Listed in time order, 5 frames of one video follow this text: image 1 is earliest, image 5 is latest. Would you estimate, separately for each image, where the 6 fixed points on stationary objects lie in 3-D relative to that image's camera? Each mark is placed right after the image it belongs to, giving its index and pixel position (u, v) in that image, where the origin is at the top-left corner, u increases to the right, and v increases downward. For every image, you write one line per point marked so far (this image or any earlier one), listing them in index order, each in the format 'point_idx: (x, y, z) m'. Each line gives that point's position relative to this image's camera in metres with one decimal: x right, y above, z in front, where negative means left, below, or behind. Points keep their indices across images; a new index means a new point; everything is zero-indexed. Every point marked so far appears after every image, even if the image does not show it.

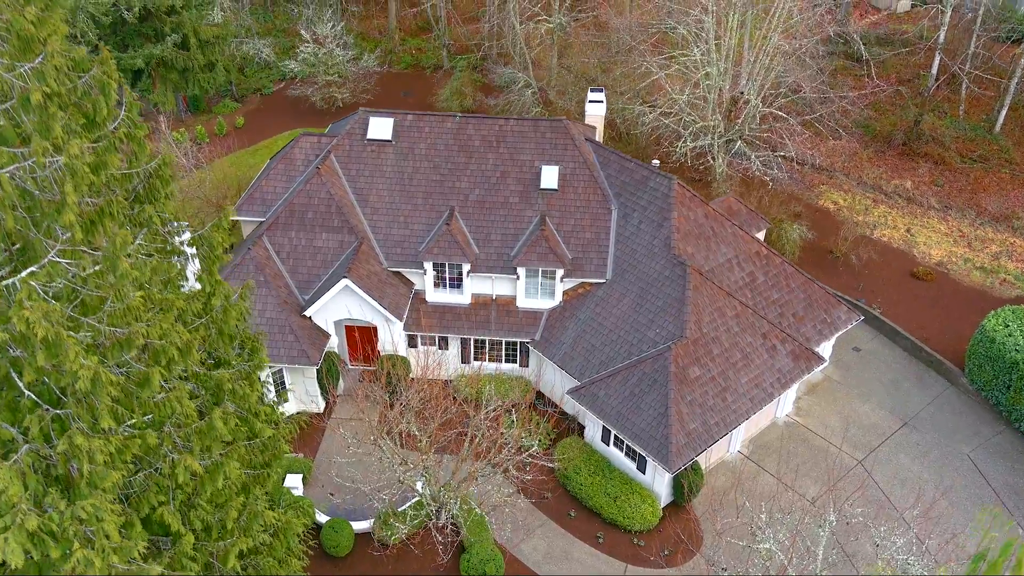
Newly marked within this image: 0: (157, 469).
0: (-6.6, -3.3, +14.7) m
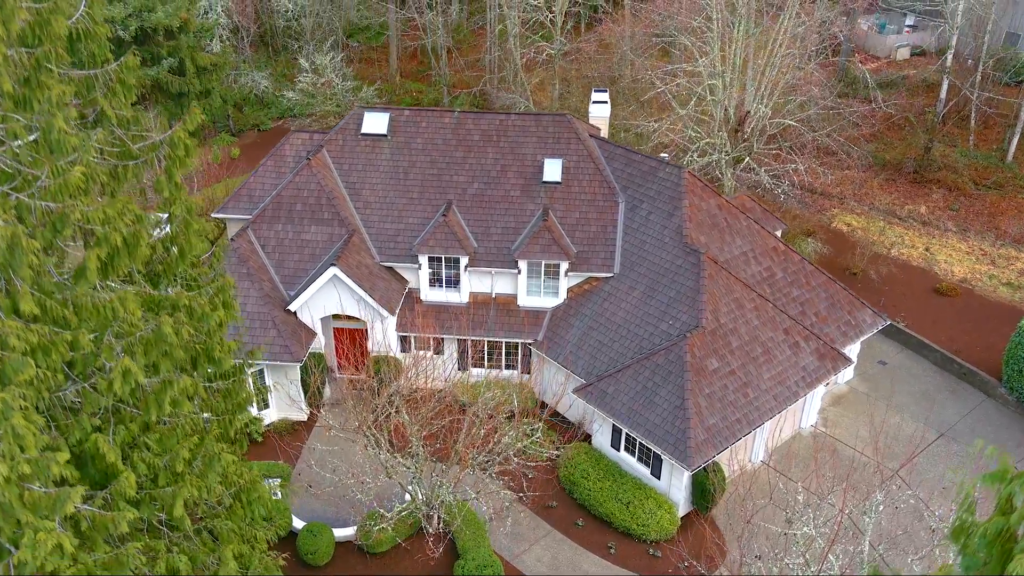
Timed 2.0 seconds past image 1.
0: (-6.6, -1.5, +12.4) m
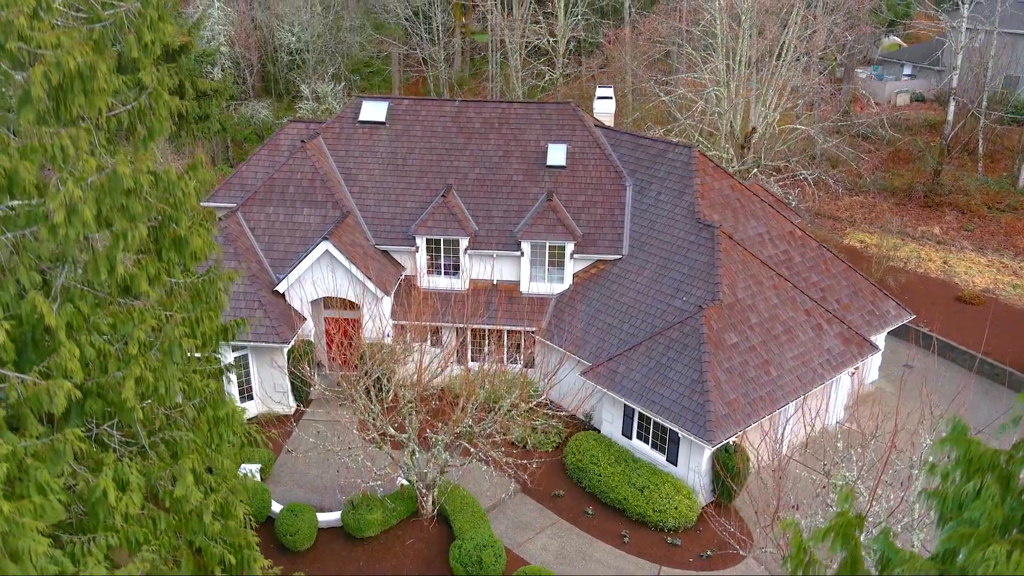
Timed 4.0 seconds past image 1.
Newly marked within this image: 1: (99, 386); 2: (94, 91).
0: (-6.5, +0.7, +10.8) m
1: (-6.0, -1.4, +11.6) m
2: (-5.8, +2.7, +11.0) m
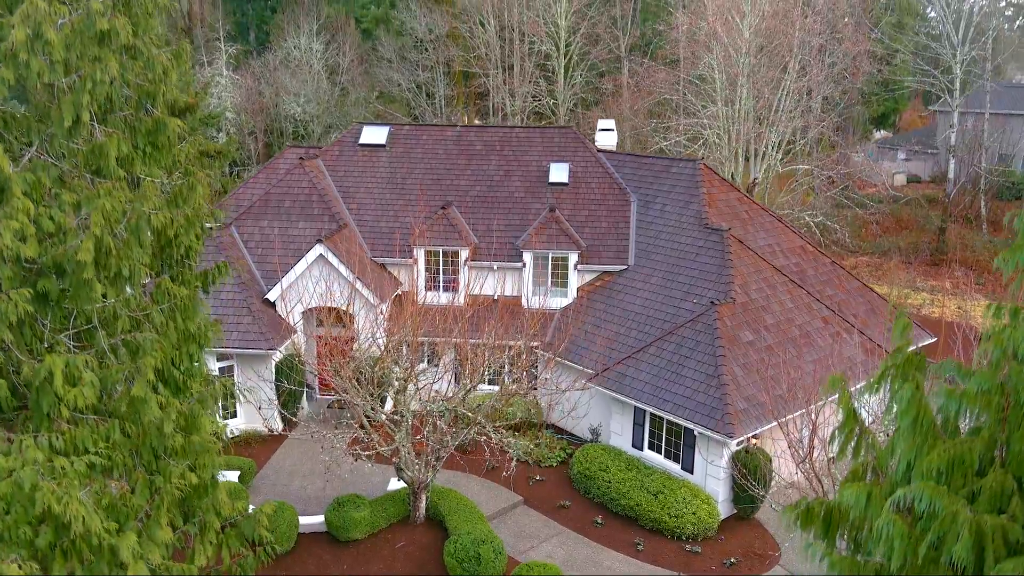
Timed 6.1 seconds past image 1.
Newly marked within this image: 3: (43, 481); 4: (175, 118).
0: (-6.5, +2.6, +9.9) m
1: (-6.0, +0.4, +10.4) m
2: (-5.8, +4.5, +10.4) m
3: (-5.8, -2.3, +9.7) m
4: (-5.0, +2.5, +11.8) m
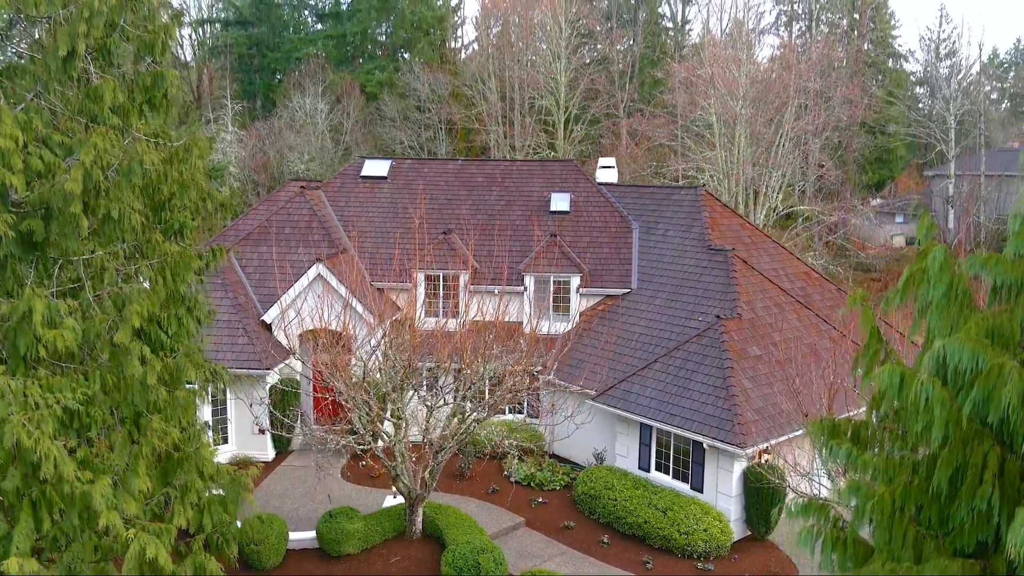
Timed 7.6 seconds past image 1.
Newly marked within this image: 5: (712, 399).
0: (-6.4, +3.4, +9.8) m
1: (-6.0, +1.1, +10.1) m
2: (-5.7, +5.3, +10.5) m
3: (-5.7, -1.5, +9.1) m
4: (-5.0, +3.1, +11.7) m
5: (+4.9, -2.7, +19.5) m
